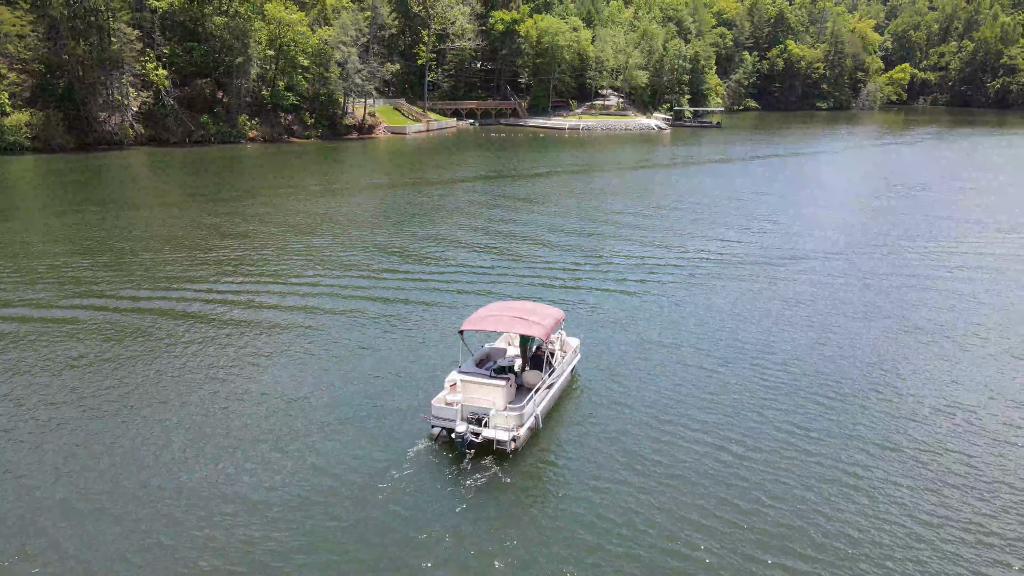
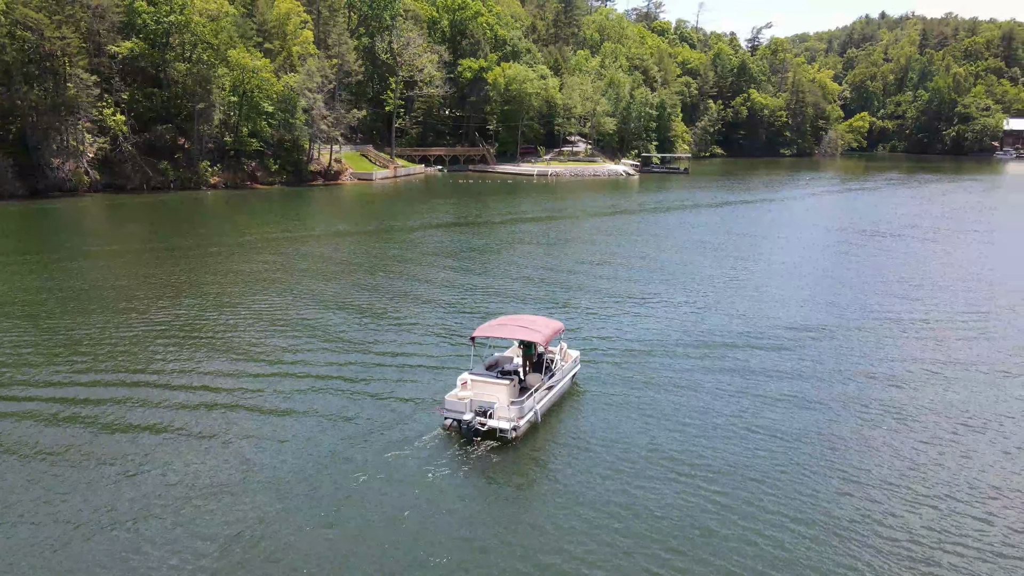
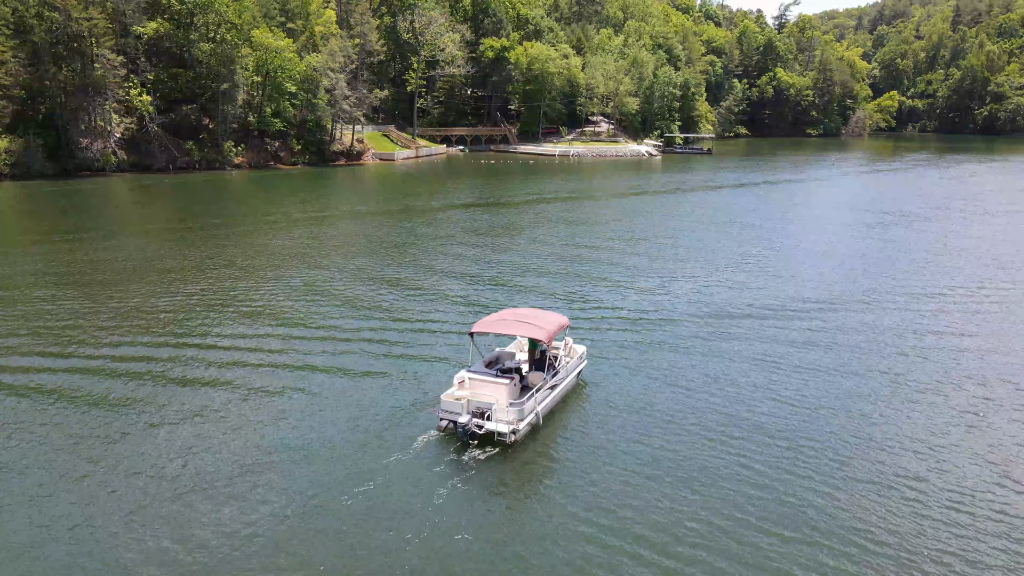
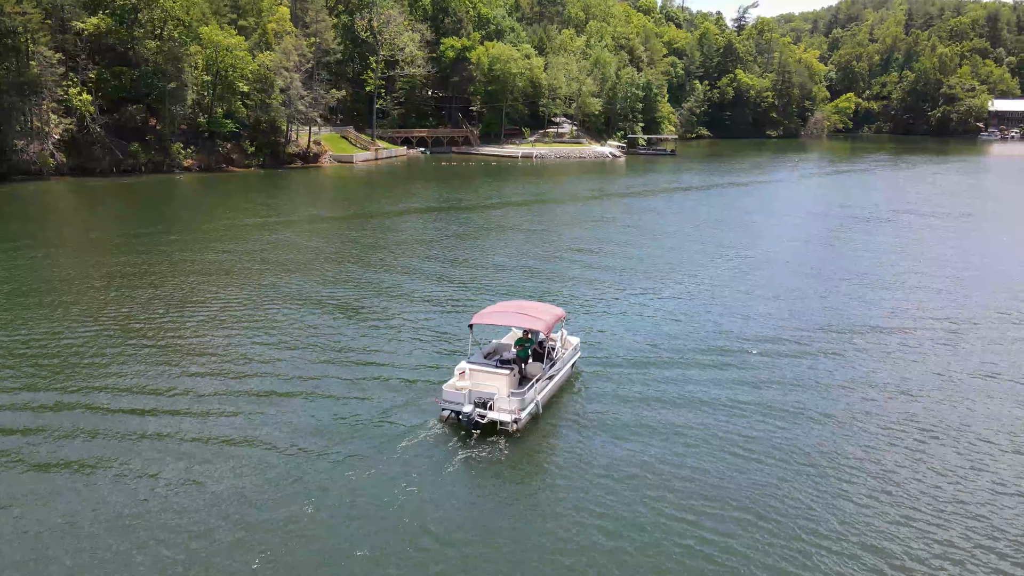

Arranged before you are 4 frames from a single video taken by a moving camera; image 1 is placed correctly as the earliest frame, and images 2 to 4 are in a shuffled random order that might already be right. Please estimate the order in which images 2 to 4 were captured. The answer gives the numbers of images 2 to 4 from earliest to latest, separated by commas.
3, 2, 4
